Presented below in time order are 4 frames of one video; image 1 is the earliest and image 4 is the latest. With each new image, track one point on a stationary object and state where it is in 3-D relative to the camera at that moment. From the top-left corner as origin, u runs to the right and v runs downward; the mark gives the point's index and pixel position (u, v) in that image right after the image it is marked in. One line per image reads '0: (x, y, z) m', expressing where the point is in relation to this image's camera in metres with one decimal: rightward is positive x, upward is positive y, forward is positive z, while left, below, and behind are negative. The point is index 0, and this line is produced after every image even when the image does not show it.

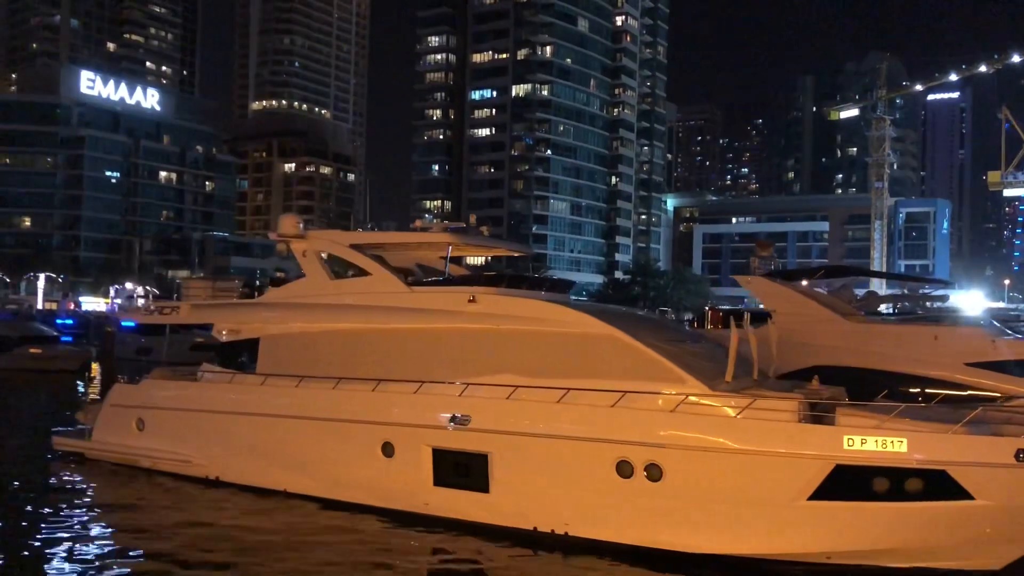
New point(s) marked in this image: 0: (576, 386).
0: (+0.7, -1.0, +9.1) m
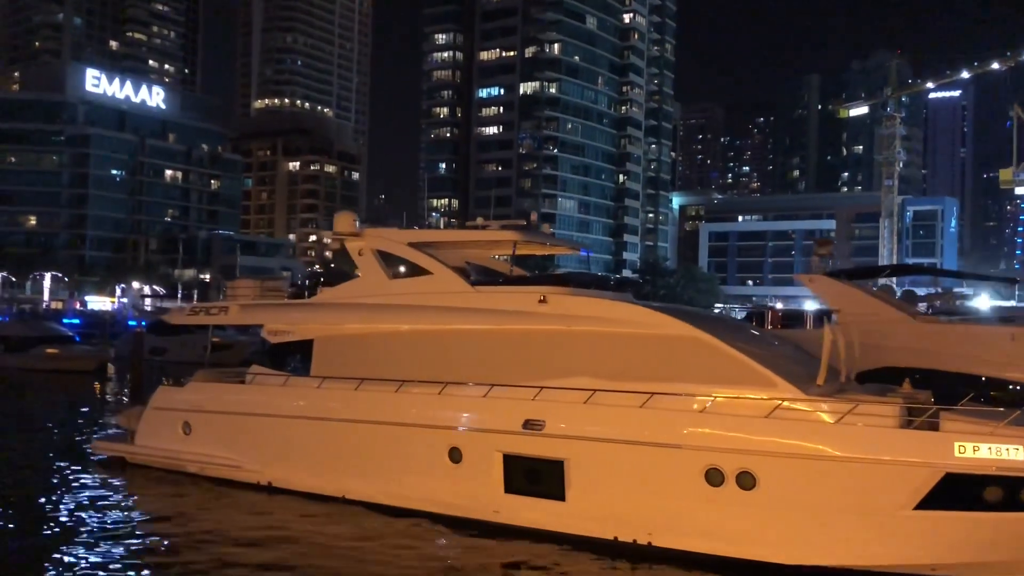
0: (+1.4, -1.0, +8.7) m
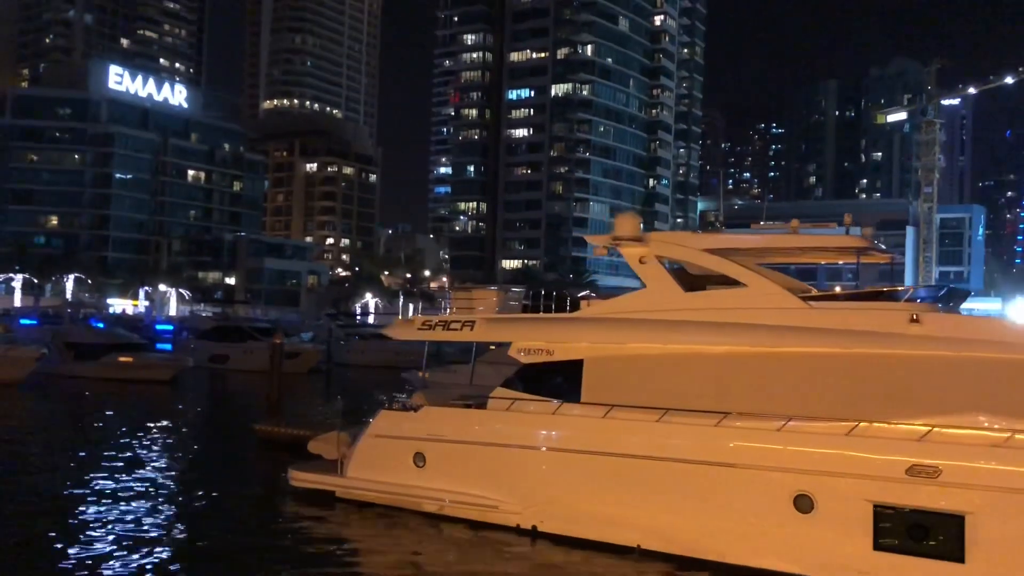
0: (+4.6, -1.1, +7.3) m
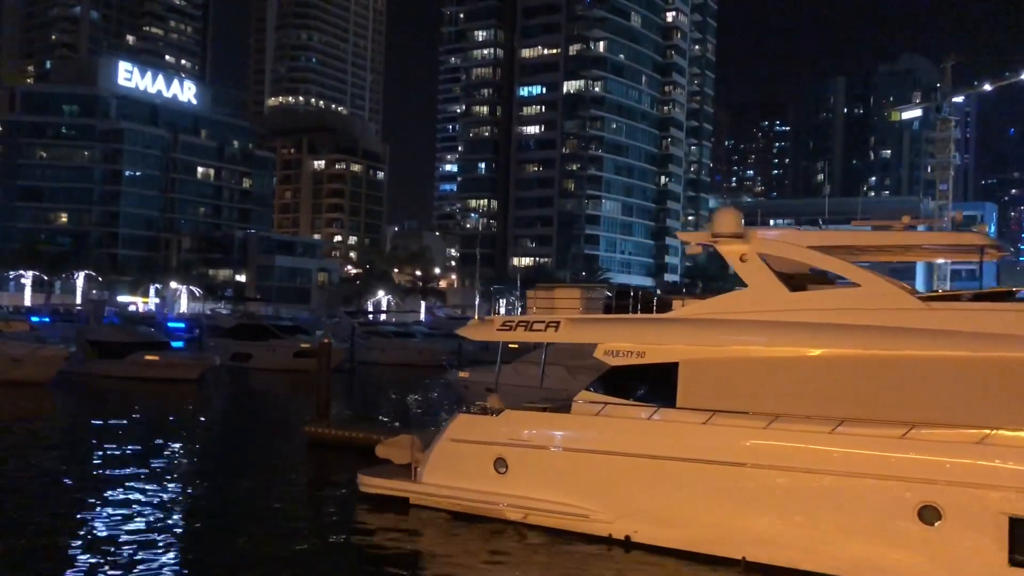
0: (+5.5, -1.1, +6.8) m
